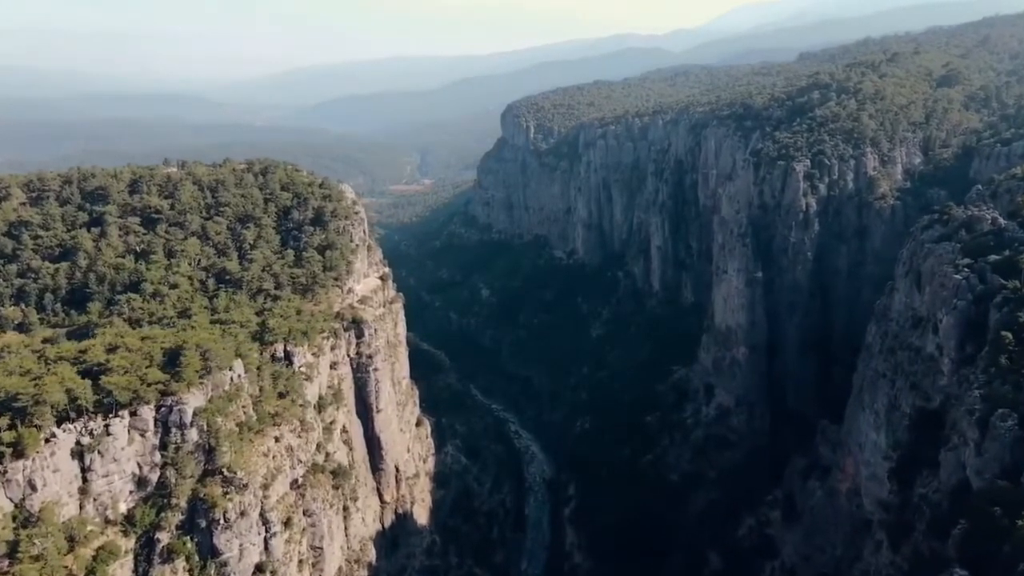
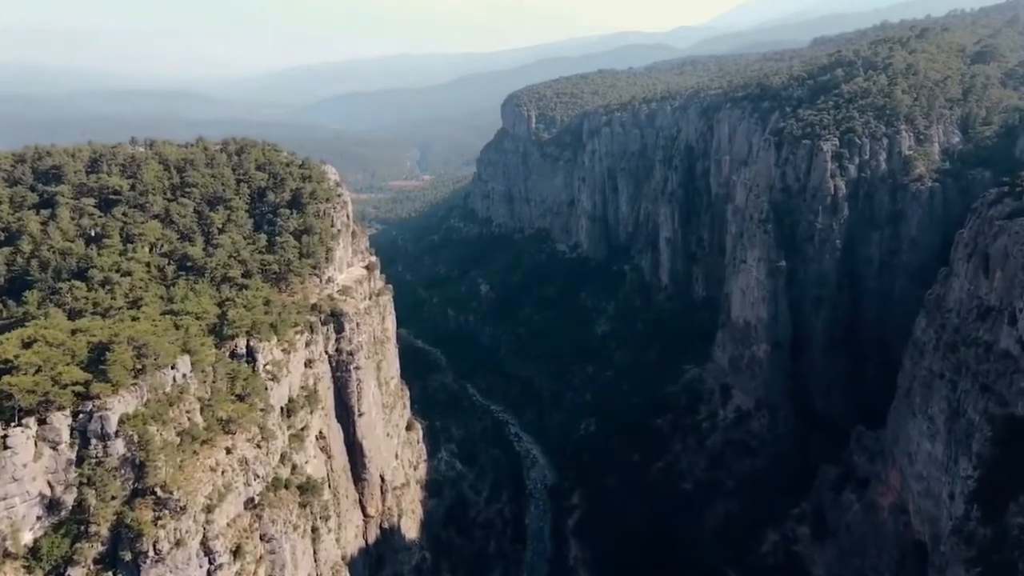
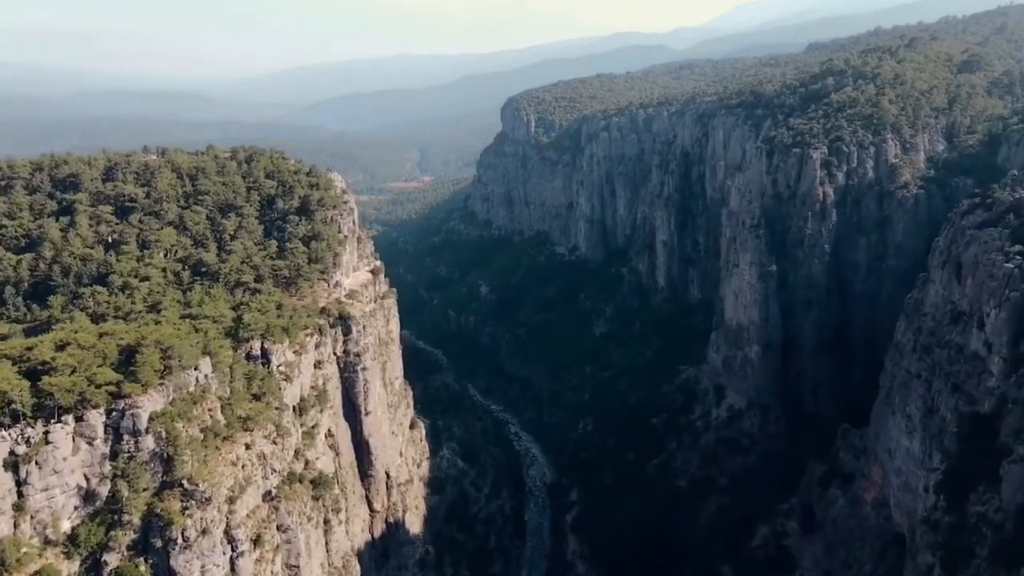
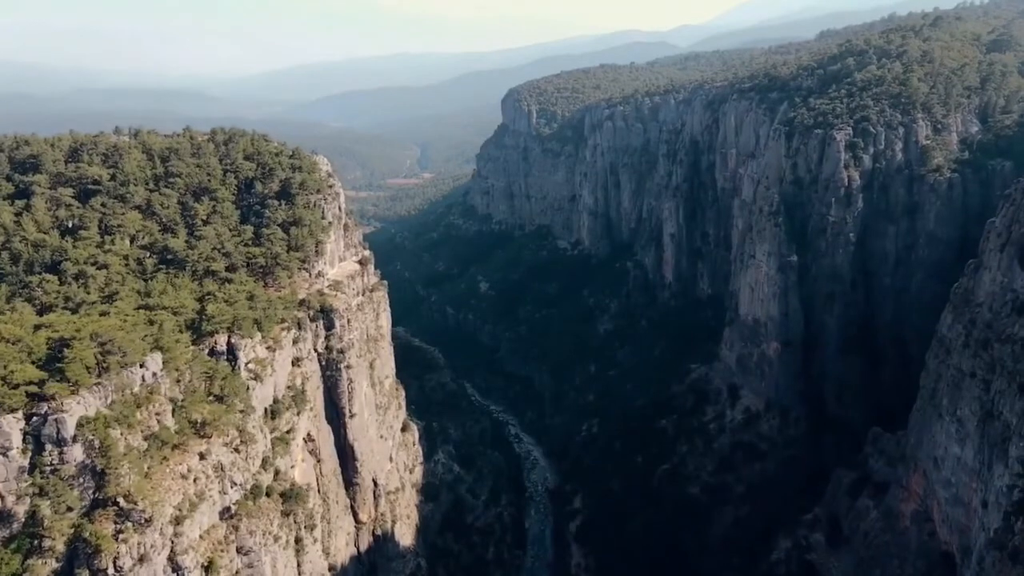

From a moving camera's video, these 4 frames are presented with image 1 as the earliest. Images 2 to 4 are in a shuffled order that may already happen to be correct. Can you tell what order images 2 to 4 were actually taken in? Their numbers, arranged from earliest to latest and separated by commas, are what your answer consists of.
3, 2, 4
